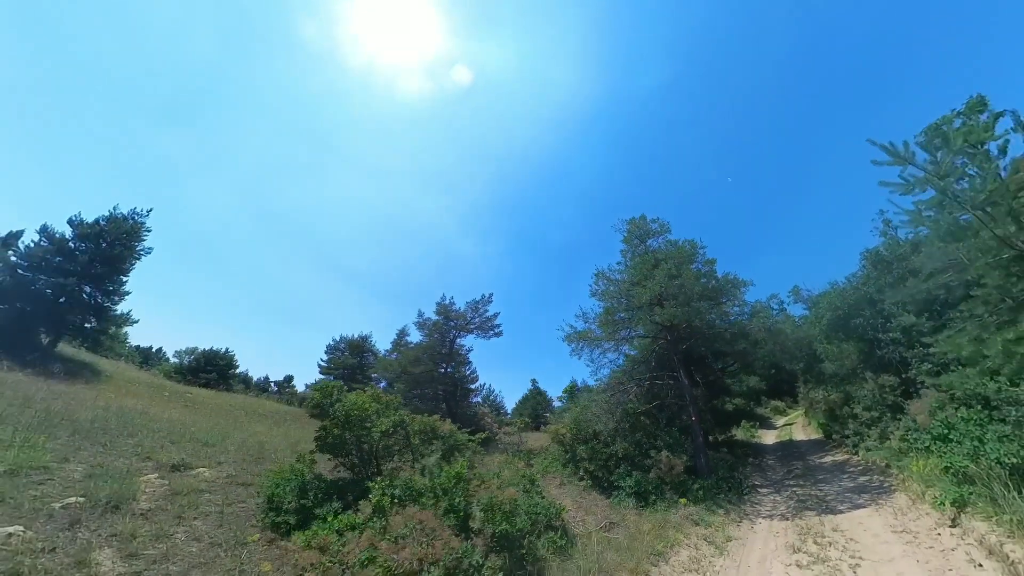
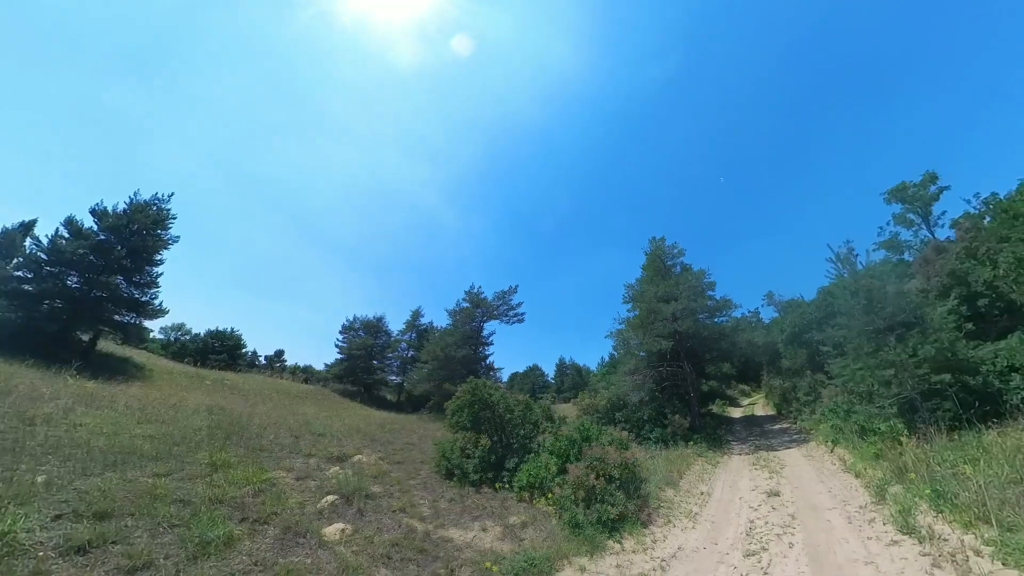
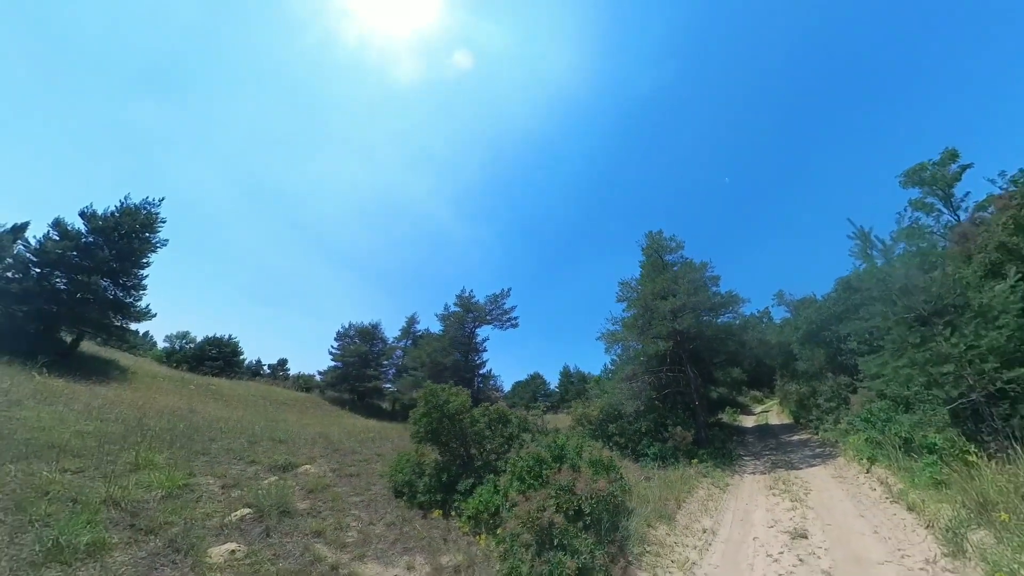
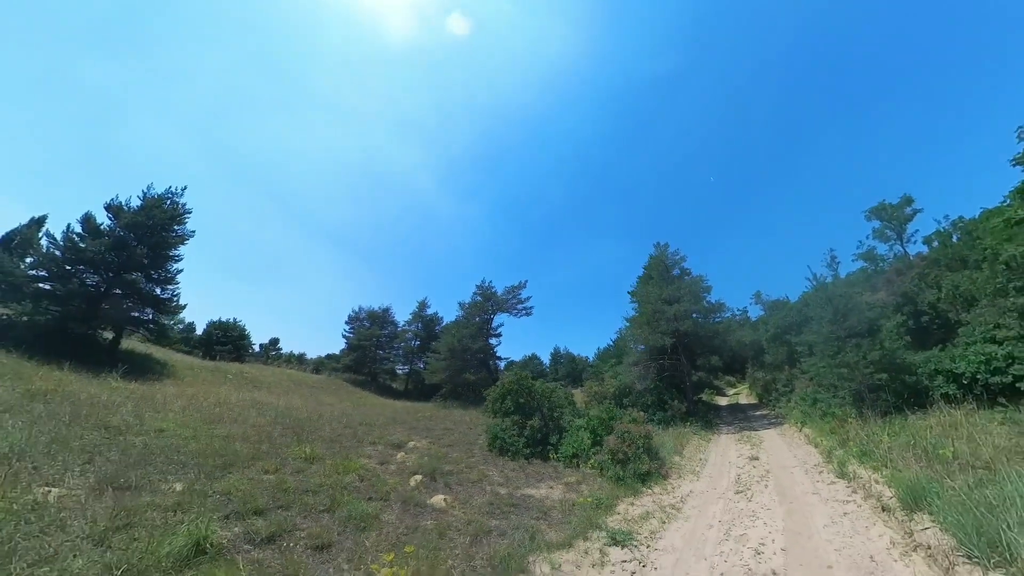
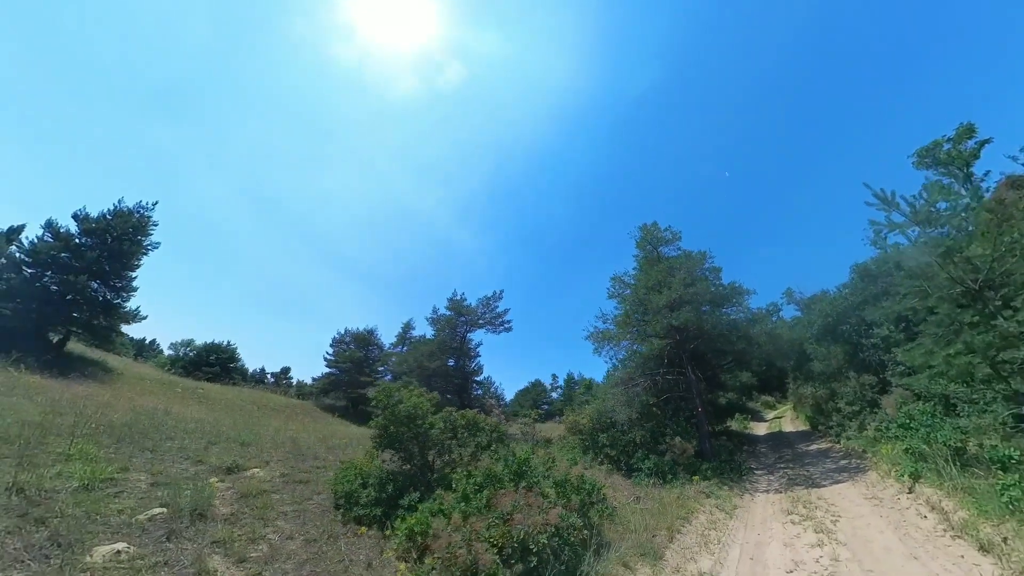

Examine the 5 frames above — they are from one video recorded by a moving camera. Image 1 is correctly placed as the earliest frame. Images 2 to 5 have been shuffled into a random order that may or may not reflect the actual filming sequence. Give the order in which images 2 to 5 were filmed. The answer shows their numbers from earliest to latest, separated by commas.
5, 3, 2, 4
